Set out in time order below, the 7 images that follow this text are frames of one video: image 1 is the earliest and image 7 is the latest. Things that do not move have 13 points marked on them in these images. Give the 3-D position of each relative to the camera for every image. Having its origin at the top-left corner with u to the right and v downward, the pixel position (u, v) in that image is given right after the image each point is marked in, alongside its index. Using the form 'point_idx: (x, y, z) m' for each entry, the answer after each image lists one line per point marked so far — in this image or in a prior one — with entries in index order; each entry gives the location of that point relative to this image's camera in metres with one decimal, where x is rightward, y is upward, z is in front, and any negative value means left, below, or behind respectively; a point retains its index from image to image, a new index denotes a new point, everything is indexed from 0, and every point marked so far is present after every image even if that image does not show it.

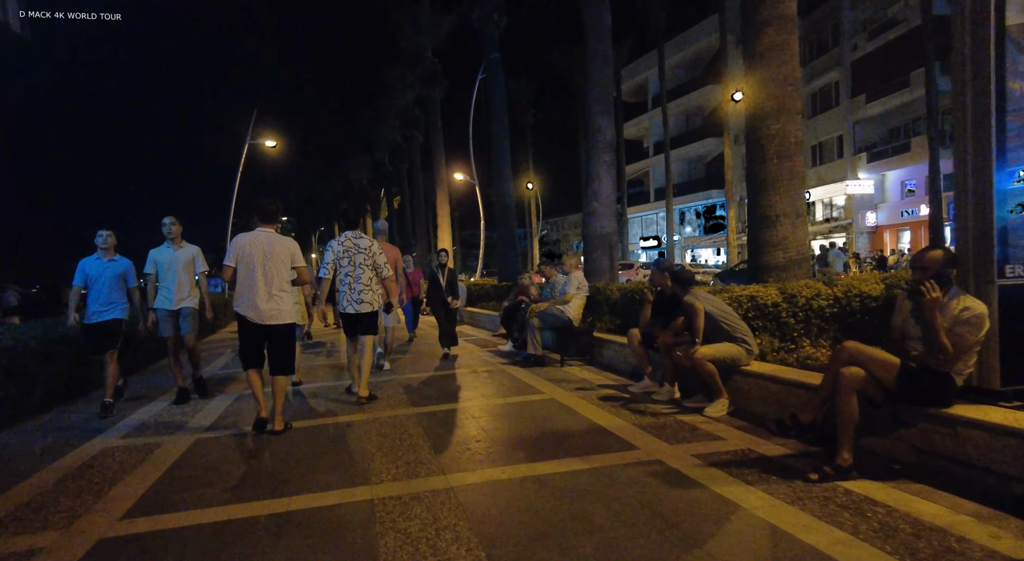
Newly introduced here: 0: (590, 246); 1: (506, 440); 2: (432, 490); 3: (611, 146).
0: (+1.9, +0.9, +13.5) m
1: (0.0, -1.4, +4.7) m
2: (-0.5, -1.4, +3.6) m
3: (+2.4, +3.2, +13.6) m
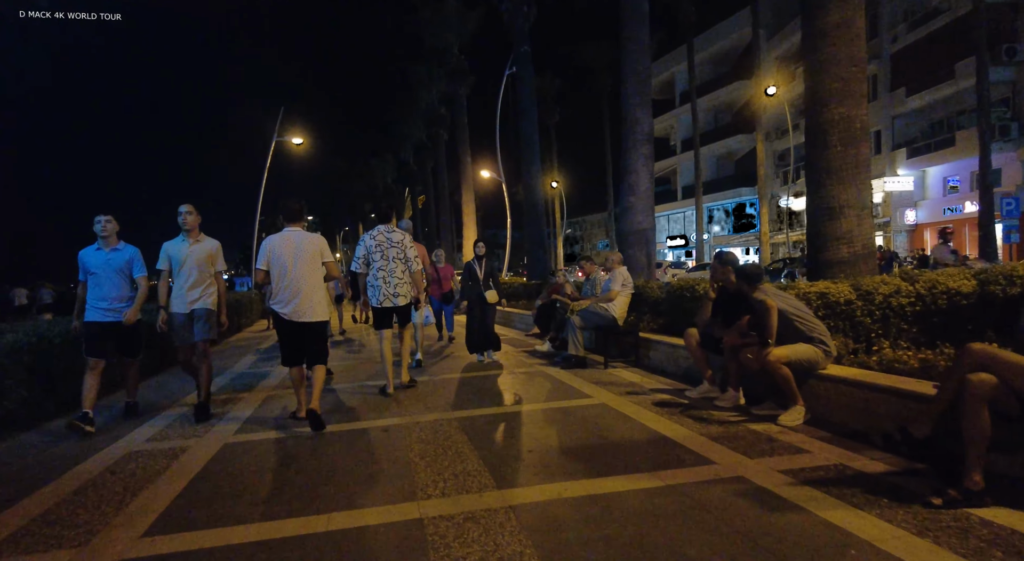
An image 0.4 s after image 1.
0: (+2.7, +0.9, +13.0) m
1: (+0.4, -1.3, +4.3) m
2: (-0.1, -1.3, +3.2) m
3: (+3.2, +3.3, +13.0) m
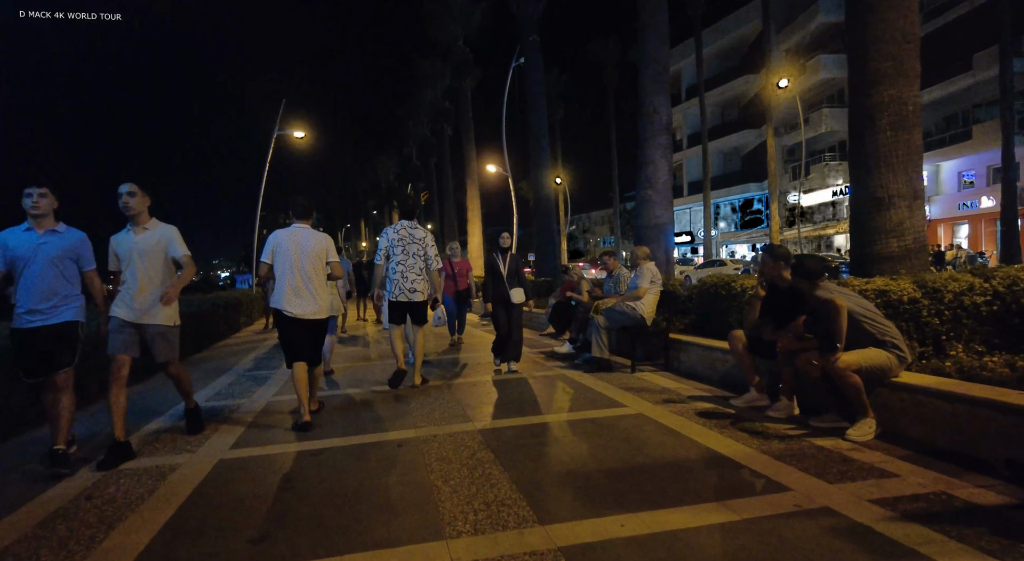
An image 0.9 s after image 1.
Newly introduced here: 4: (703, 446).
0: (+2.9, +1.0, +12.4) m
1: (+0.6, -1.3, +3.7) m
2: (+0.1, -1.3, +2.6) m
3: (+3.5, +3.4, +12.5) m
4: (+1.4, -1.2, +4.1) m
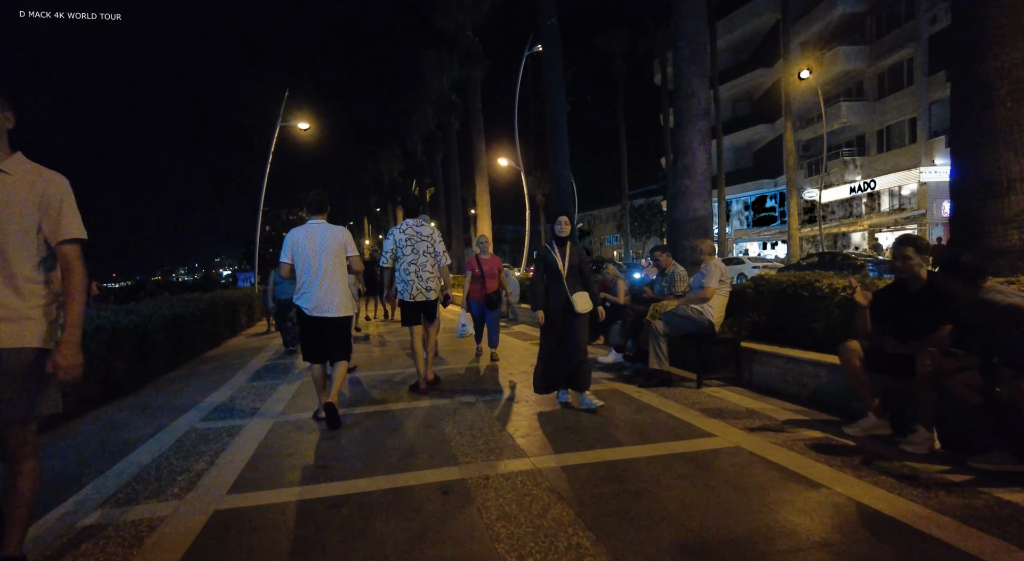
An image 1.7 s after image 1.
0: (+3.4, +1.0, +11.4) m
1: (+1.1, -1.3, +2.7) m
2: (+0.6, -1.3, +1.6) m
3: (+4.0, +3.4, +11.4) m
4: (+1.9, -1.2, +3.1) m
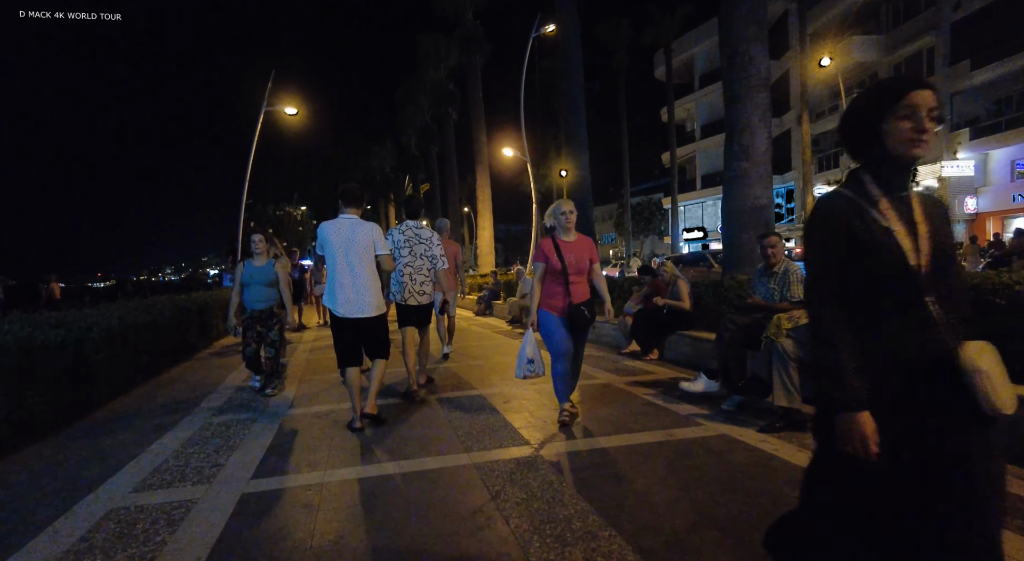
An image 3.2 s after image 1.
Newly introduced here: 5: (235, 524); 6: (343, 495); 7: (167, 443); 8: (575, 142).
0: (+3.9, +1.0, +9.7) m
1: (+1.7, -1.3, +1.0) m
2: (+1.2, -1.3, -0.1) m
3: (+4.4, +3.4, +9.7) m
4: (+2.5, -1.3, +1.4) m
5: (-1.6, -1.4, +3.3) m
6: (-1.1, -1.4, +3.6) m
7: (-3.1, -1.5, +4.9) m
8: (+1.9, +4.2, +17.3) m
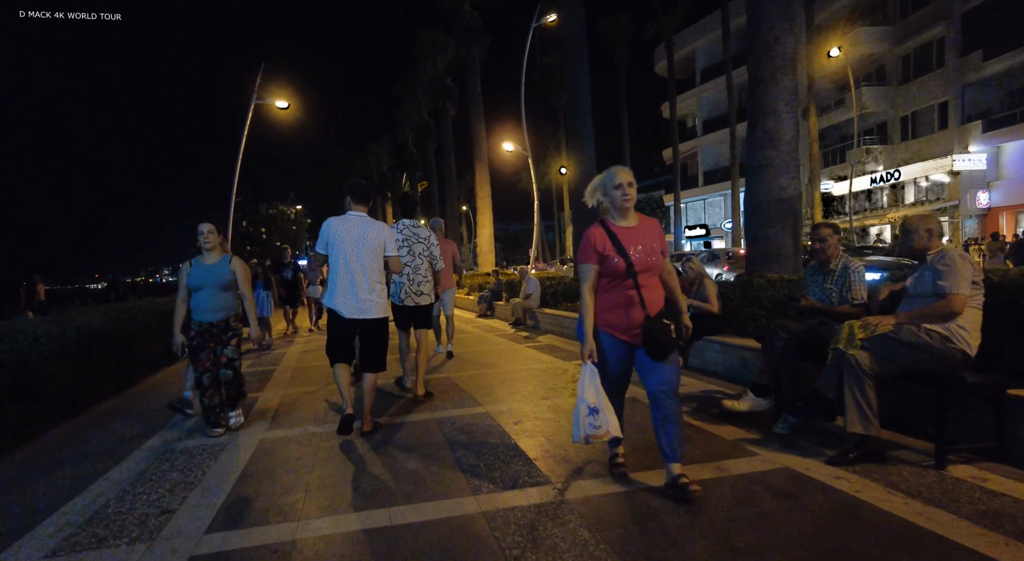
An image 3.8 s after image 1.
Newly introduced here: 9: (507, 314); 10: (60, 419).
0: (+4.0, +1.0, +8.9) m
1: (+1.8, -1.3, +0.2) m
2: (+1.3, -1.3, -0.9) m
3: (+4.5, +3.4, +8.9) m
4: (+2.6, -1.3, +0.6) m
5: (-1.5, -1.5, +2.5) m
6: (-1.0, -1.4, +2.8) m
7: (-3.0, -1.5, +4.1) m
8: (+2.0, +4.3, +16.5) m
9: (-0.1, -0.9, +15.0) m
10: (-4.7, -1.4, +5.8) m
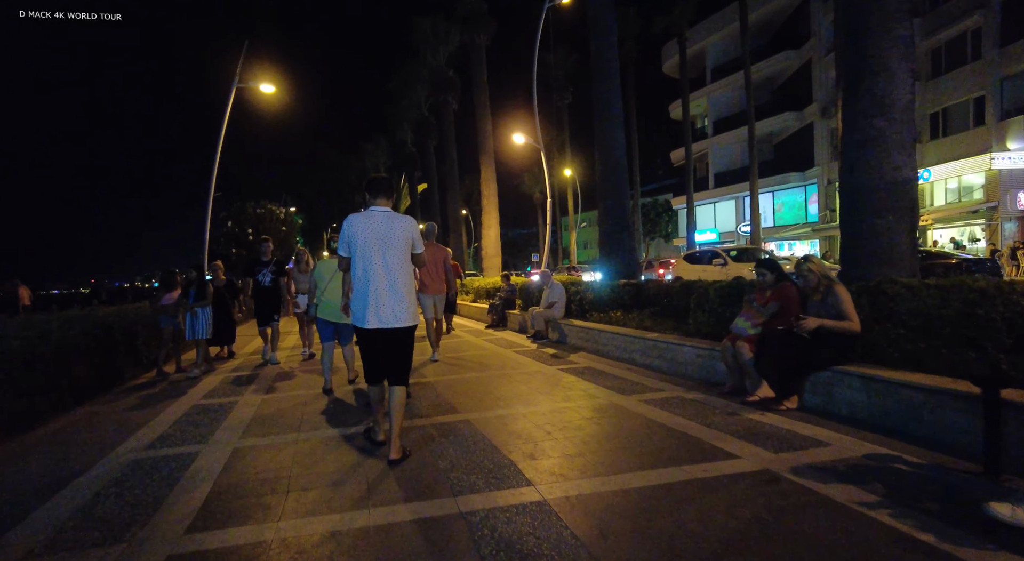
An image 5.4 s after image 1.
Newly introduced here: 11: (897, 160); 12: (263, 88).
0: (+4.4, +0.9, +6.9) m
1: (+2.3, -1.3, -1.9) m
2: (+1.8, -1.3, -3.0) m
3: (+4.9, +3.3, +6.9) m
4: (+3.1, -1.3, -1.5) m
5: (-1.1, -1.5, +0.5) m
6: (-0.5, -1.4, +0.7) m
7: (-2.5, -1.5, +2.1) m
8: (+2.4, +4.1, +14.5) m
9: (+0.3, -1.0, +12.9) m
10: (-4.2, -1.5, +3.7) m
11: (+4.6, +1.5, +6.7) m
12: (-7.8, +6.0, +17.5) m
